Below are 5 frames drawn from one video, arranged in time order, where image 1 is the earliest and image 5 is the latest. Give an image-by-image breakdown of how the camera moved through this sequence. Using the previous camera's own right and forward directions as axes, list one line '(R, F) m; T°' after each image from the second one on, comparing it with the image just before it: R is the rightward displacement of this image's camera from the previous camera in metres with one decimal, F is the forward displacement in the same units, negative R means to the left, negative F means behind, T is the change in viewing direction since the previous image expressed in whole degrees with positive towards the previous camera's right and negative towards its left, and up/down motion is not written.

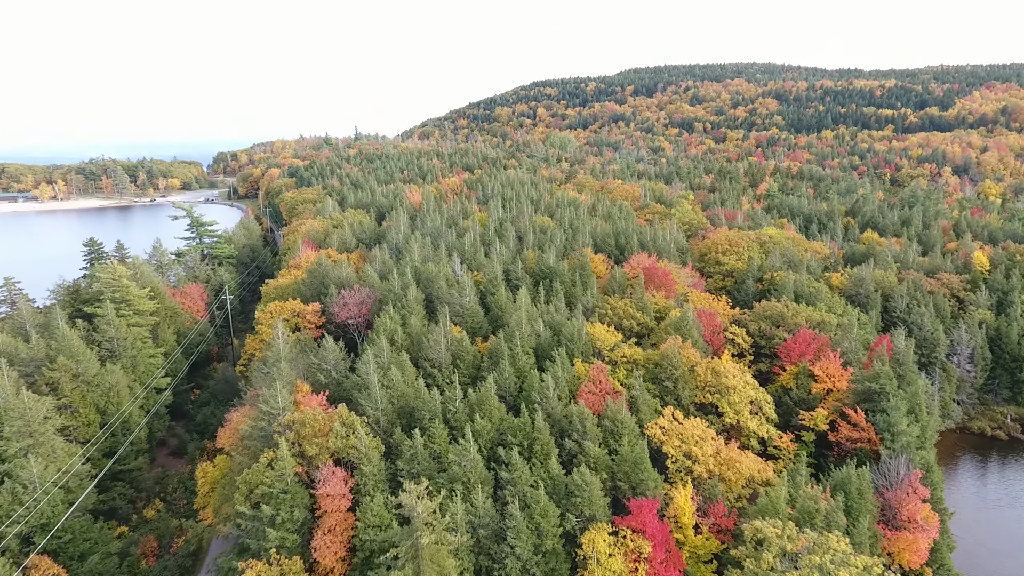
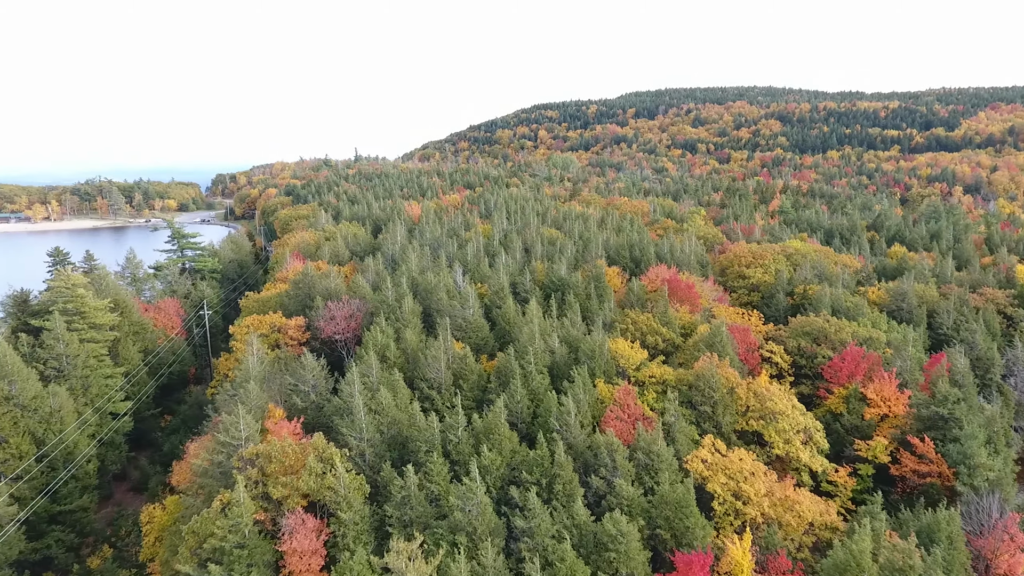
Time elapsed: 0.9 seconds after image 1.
(-0.8, +7.3) m; 0°
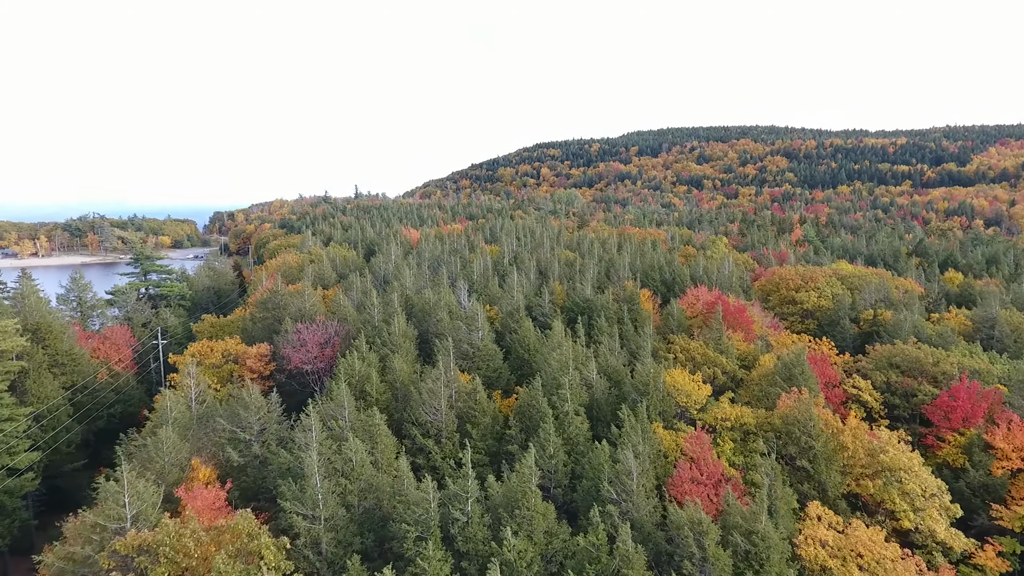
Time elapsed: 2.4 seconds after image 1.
(-1.3, +11.8) m; 0°
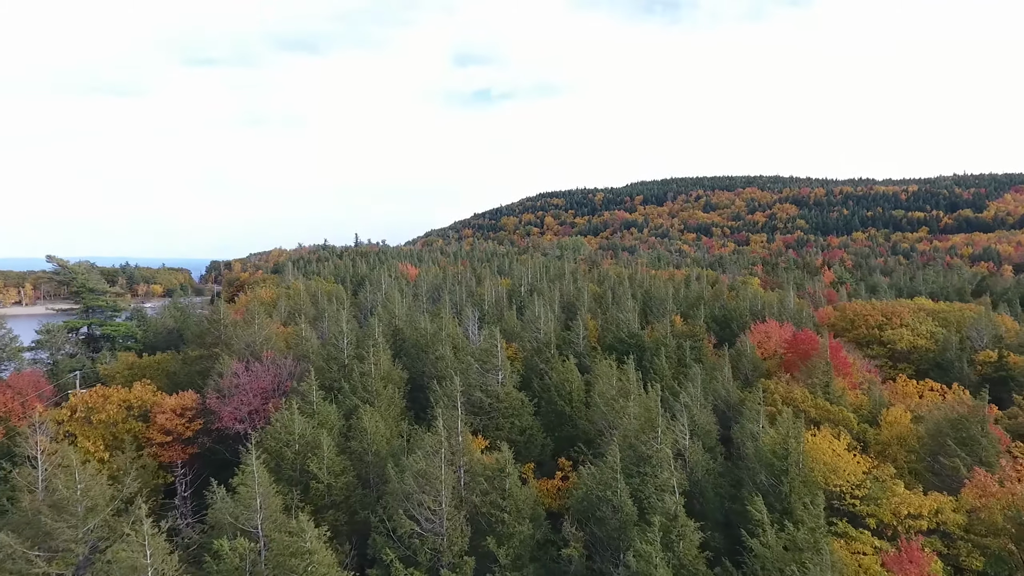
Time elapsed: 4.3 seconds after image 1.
(-1.5, +13.5) m; 0°
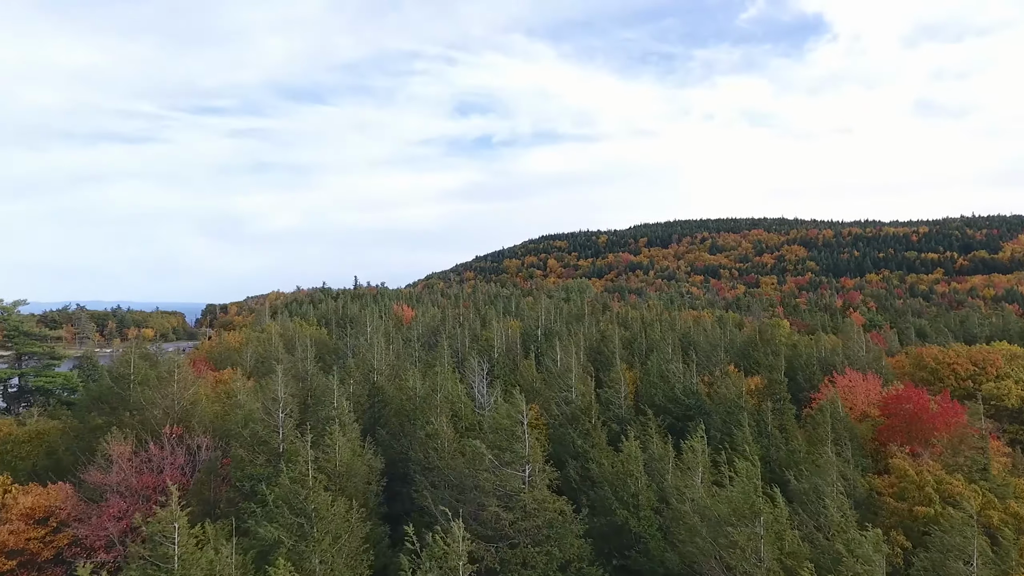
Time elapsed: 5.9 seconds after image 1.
(-0.9, +10.2) m; 0°
